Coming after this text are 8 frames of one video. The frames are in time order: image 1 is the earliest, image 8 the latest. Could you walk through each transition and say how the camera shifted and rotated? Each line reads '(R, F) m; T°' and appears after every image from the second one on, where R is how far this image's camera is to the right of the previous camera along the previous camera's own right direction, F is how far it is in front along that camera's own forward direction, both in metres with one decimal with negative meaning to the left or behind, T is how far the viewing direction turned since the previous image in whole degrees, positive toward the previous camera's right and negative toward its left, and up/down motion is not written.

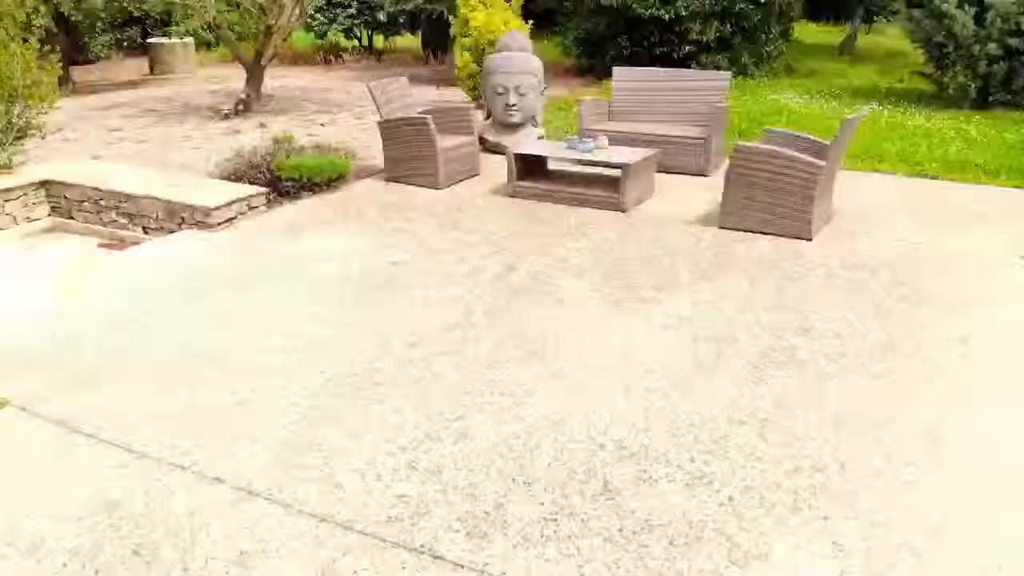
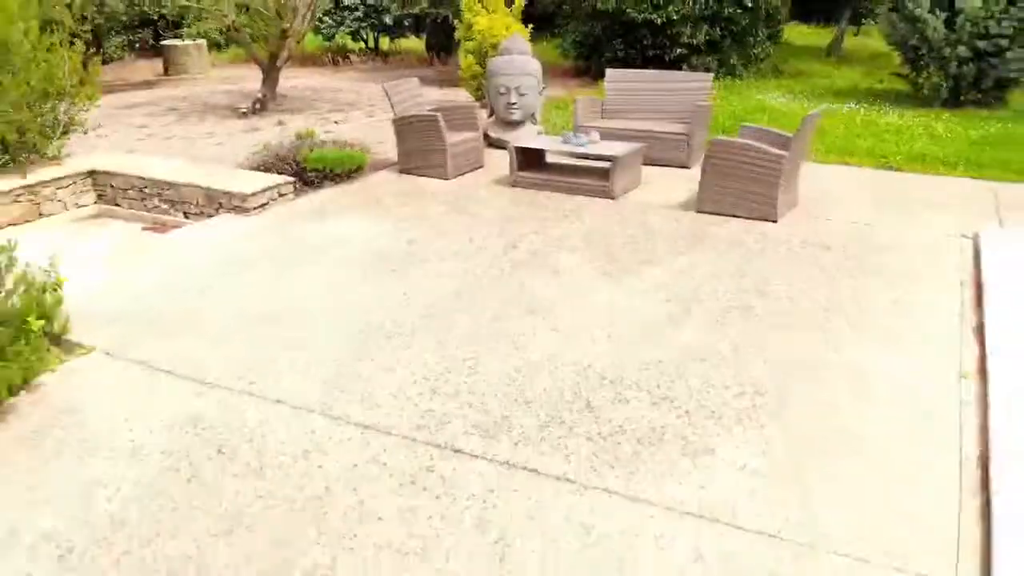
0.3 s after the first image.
(0.0, -0.5) m; 0°
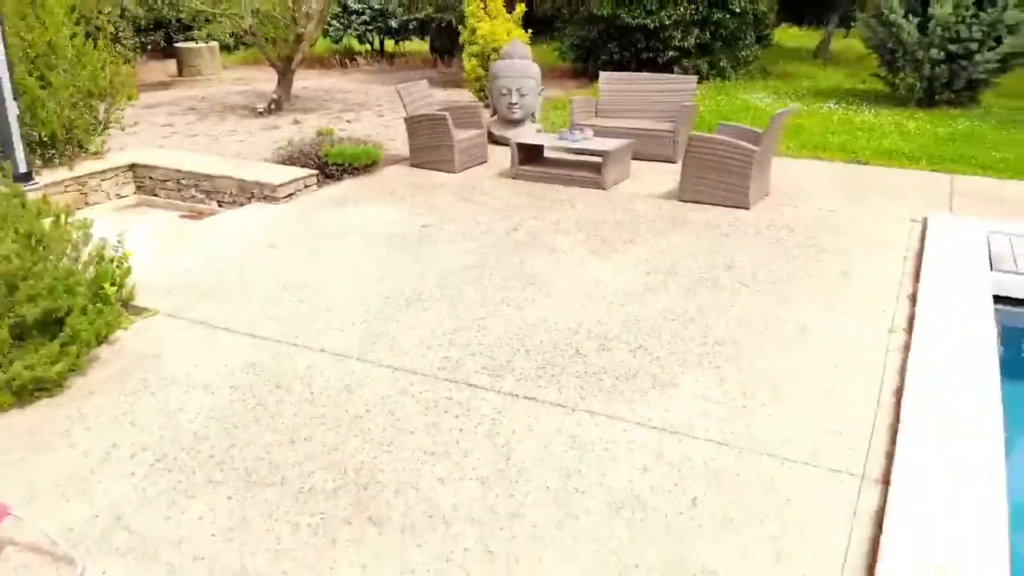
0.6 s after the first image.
(0.0, -0.6) m; 0°
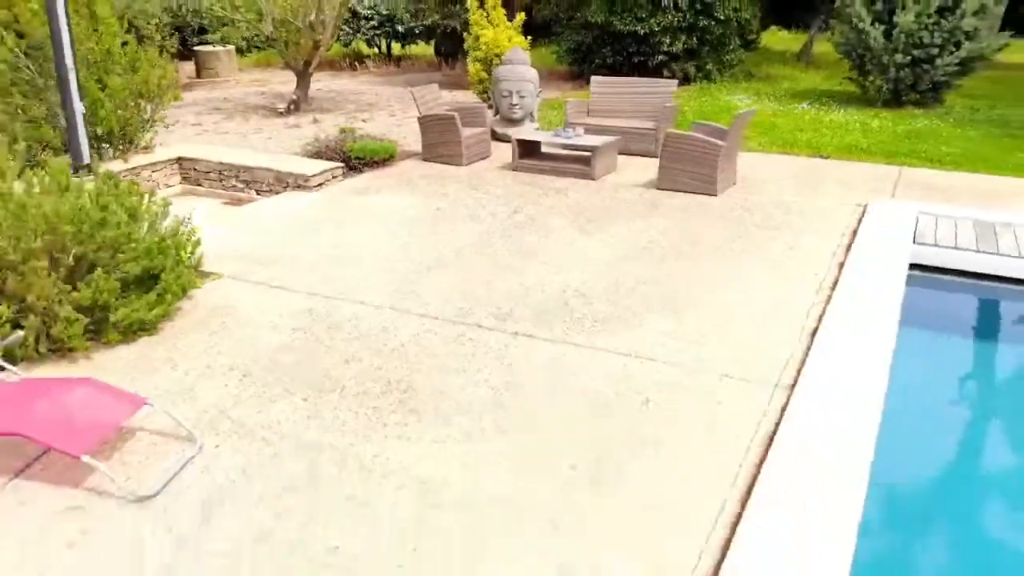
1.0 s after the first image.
(0.0, -0.8) m; 0°
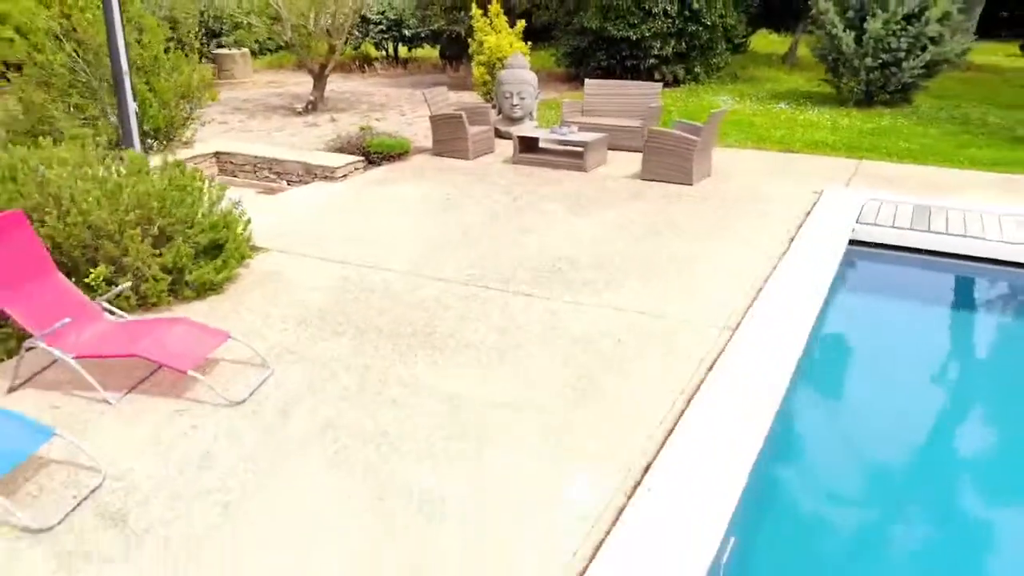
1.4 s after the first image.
(0.0, -0.8) m; 0°
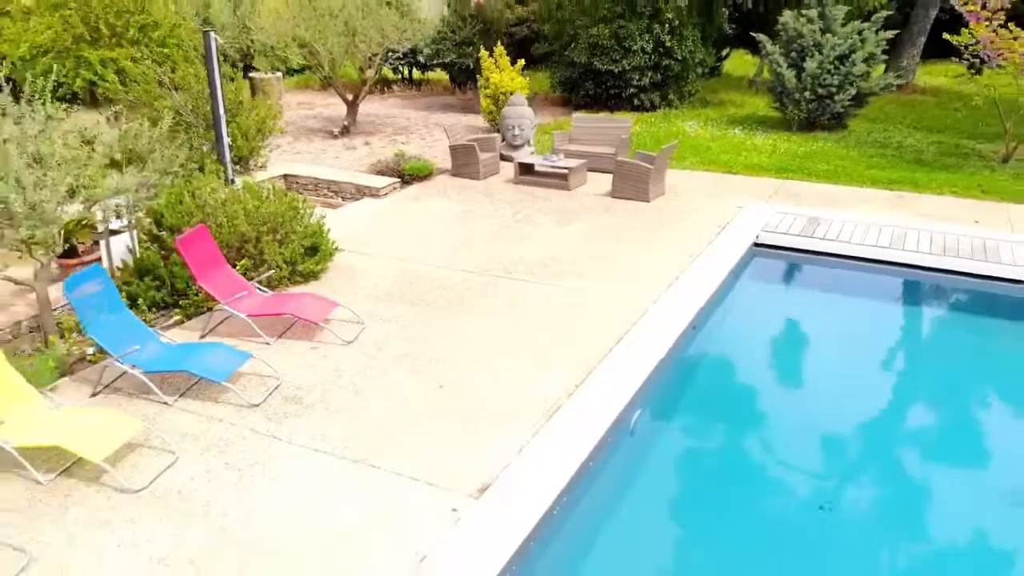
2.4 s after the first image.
(0.0, -2.2) m; 0°
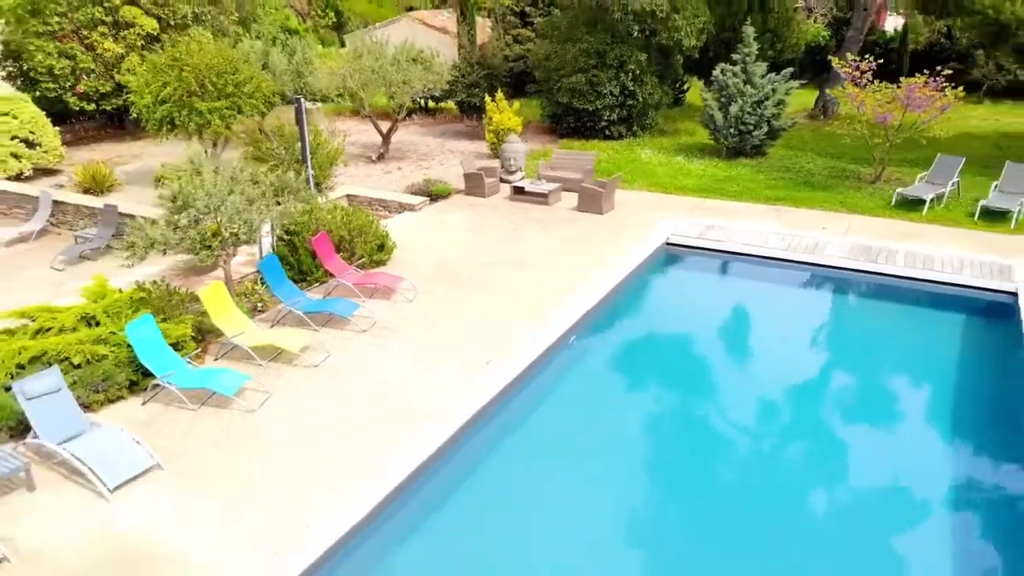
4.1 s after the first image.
(+0.1, -4.2) m; 0°
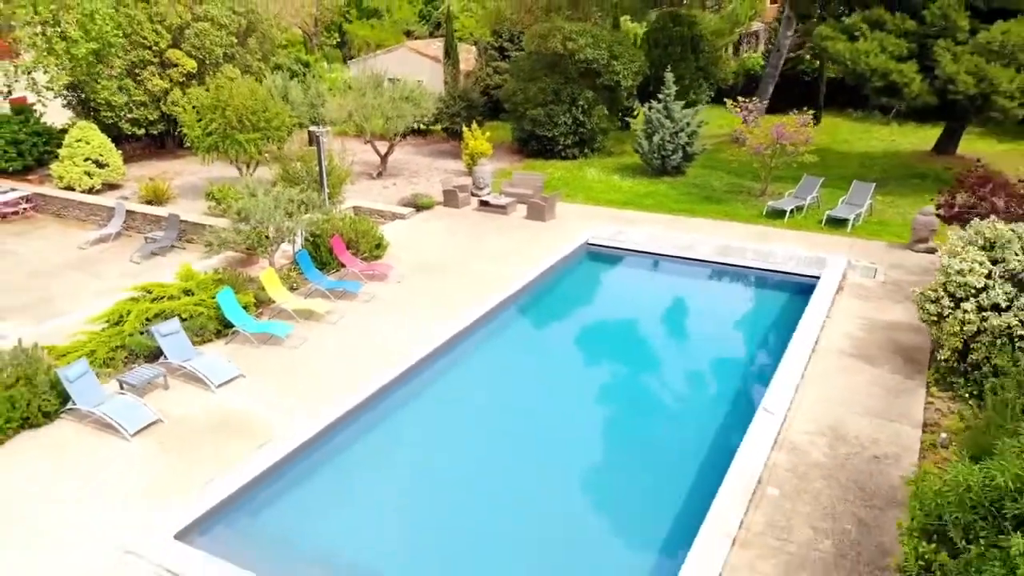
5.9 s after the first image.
(+0.8, -4.7) m; 0°
